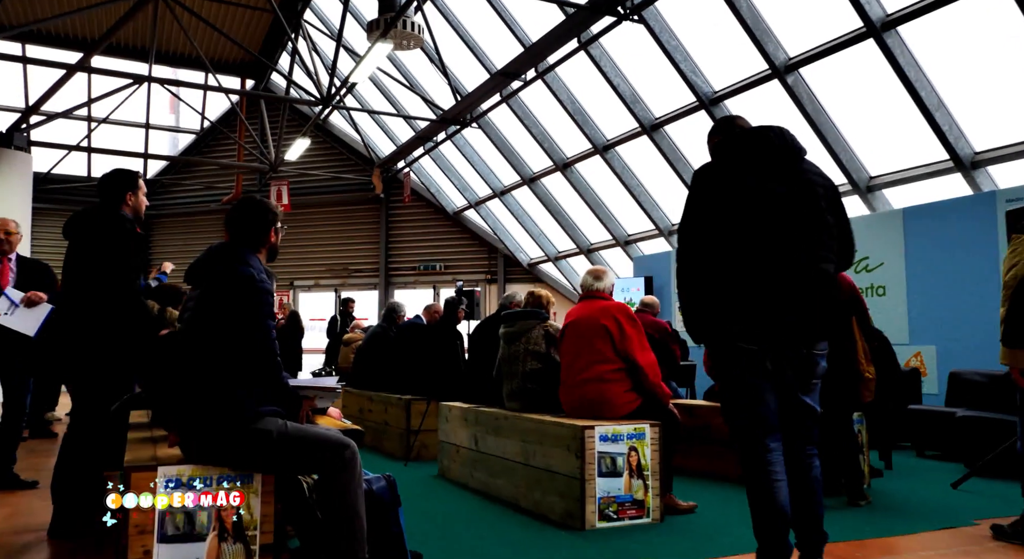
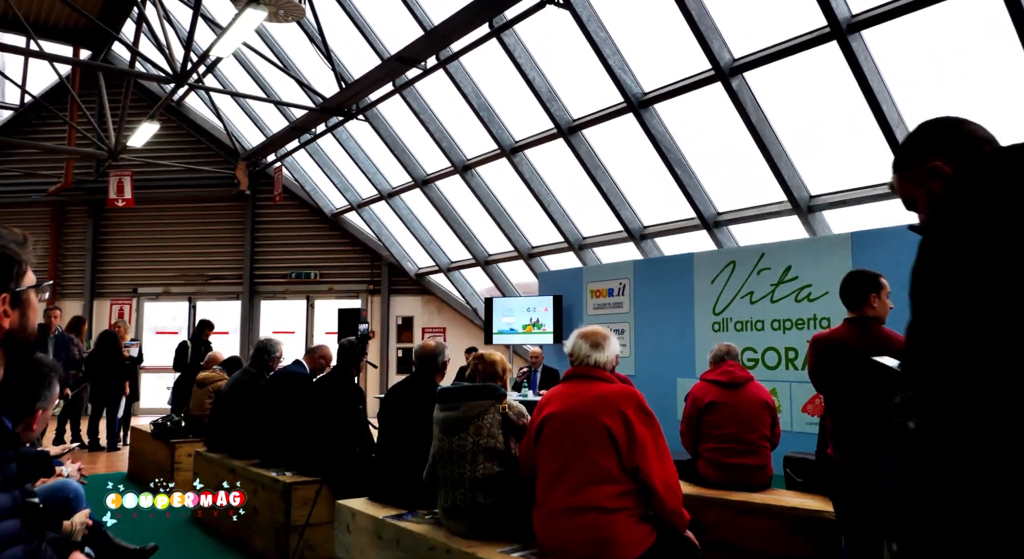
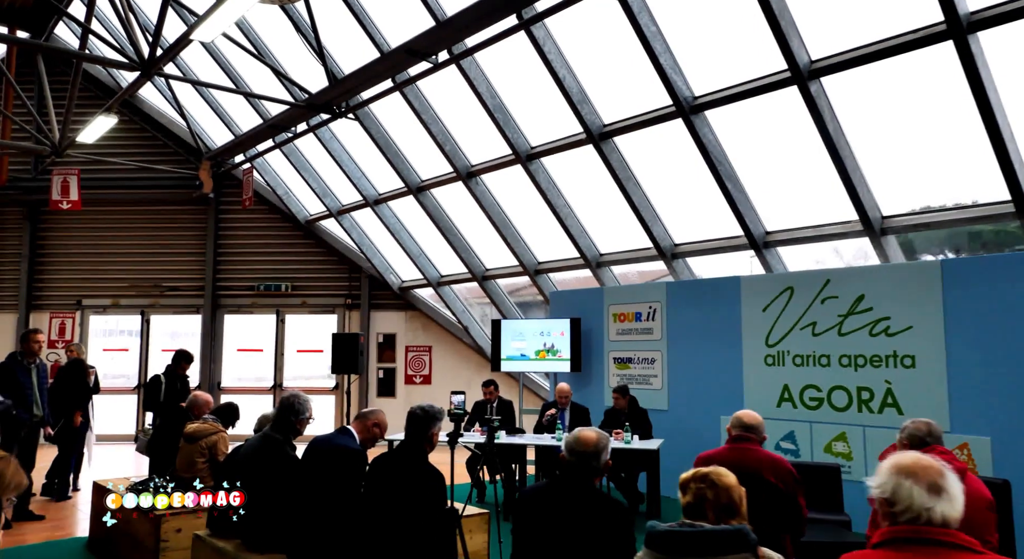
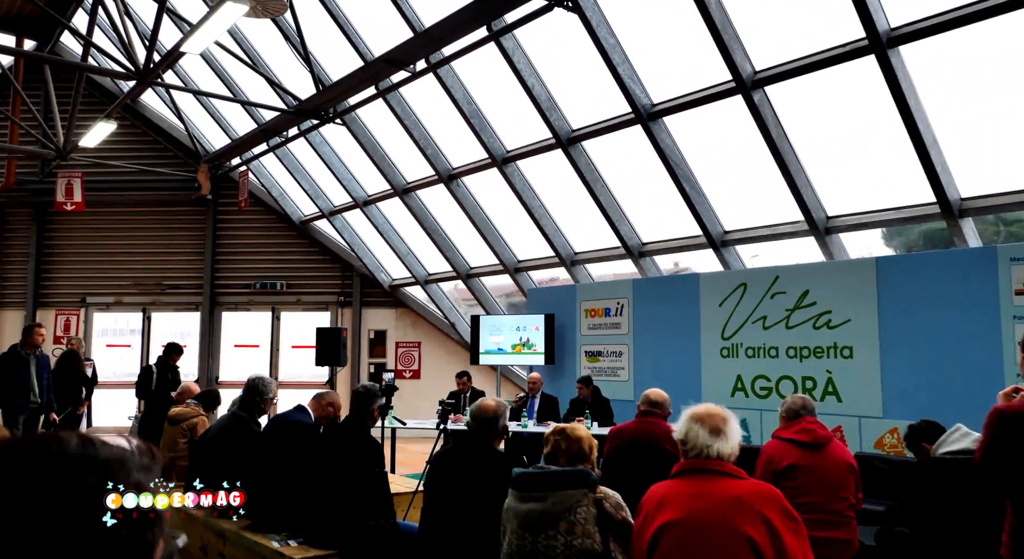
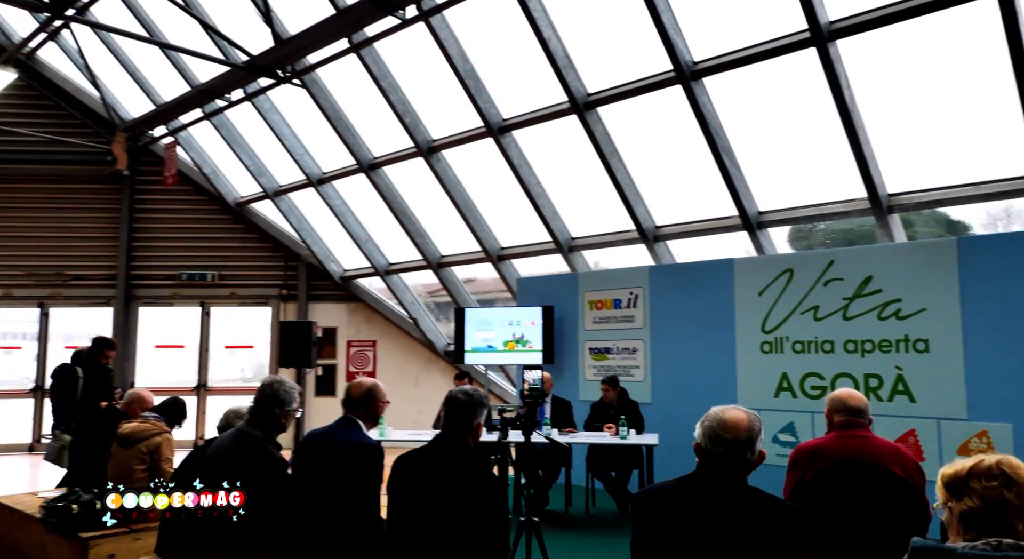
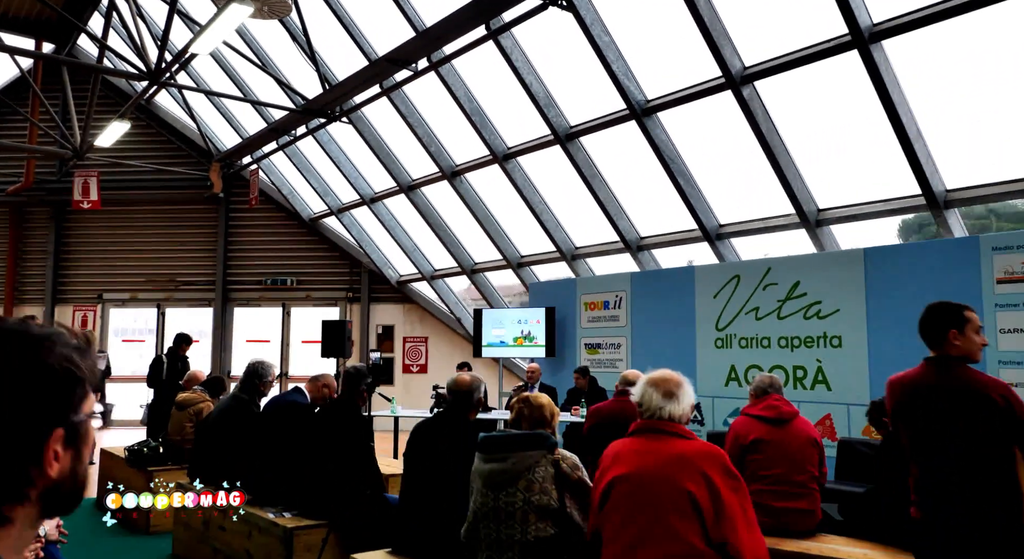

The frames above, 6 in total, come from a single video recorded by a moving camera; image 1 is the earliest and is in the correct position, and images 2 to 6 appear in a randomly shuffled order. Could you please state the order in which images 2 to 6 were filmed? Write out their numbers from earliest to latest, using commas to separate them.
2, 6, 4, 3, 5
